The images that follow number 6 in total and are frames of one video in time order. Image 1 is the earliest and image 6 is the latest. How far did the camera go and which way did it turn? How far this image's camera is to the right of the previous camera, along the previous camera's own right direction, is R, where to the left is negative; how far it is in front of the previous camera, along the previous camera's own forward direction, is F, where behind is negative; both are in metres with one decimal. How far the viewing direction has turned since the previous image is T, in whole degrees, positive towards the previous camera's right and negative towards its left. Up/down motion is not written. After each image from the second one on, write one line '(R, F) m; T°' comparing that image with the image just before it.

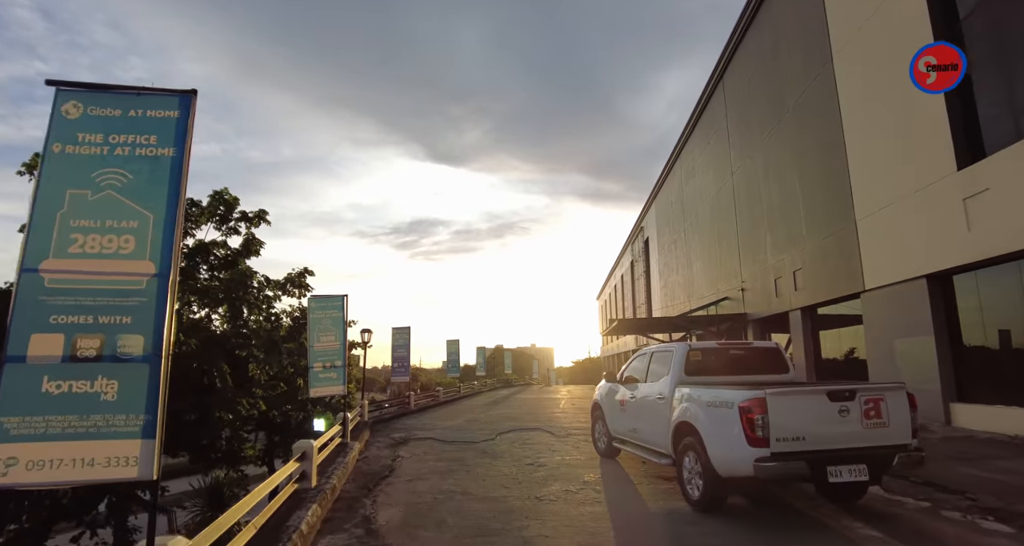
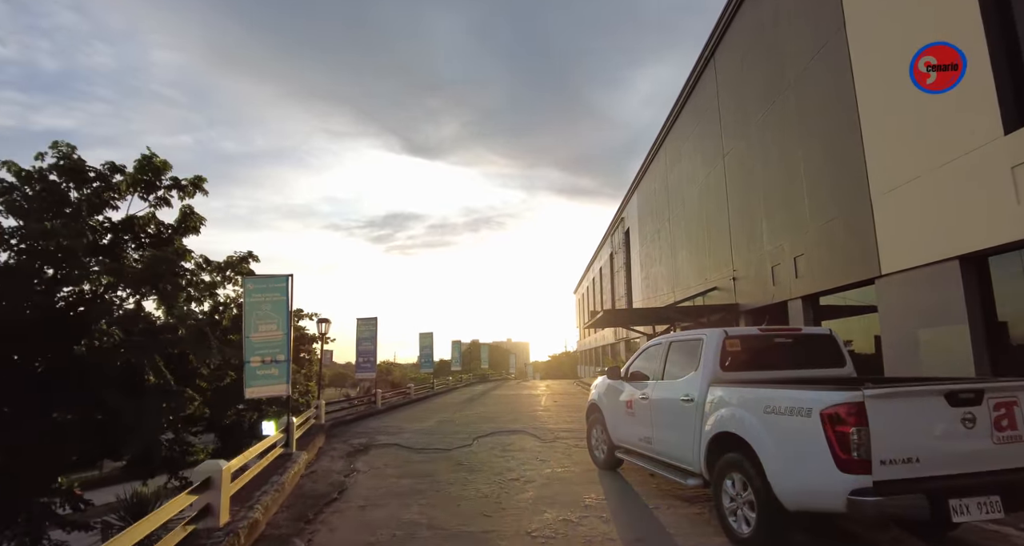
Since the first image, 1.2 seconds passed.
(-0.1, +1.5) m; +3°
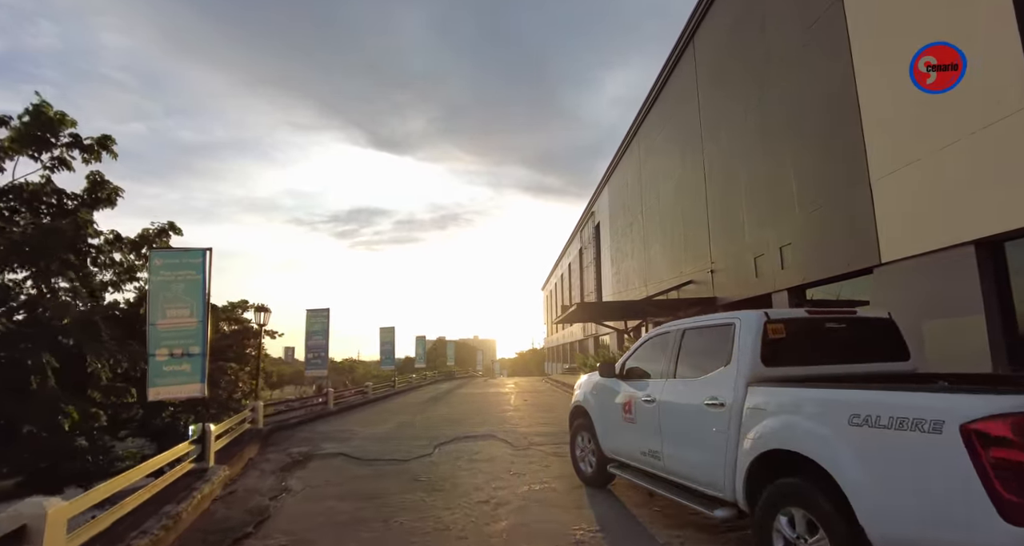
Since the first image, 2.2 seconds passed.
(0.0, +1.3) m; +4°
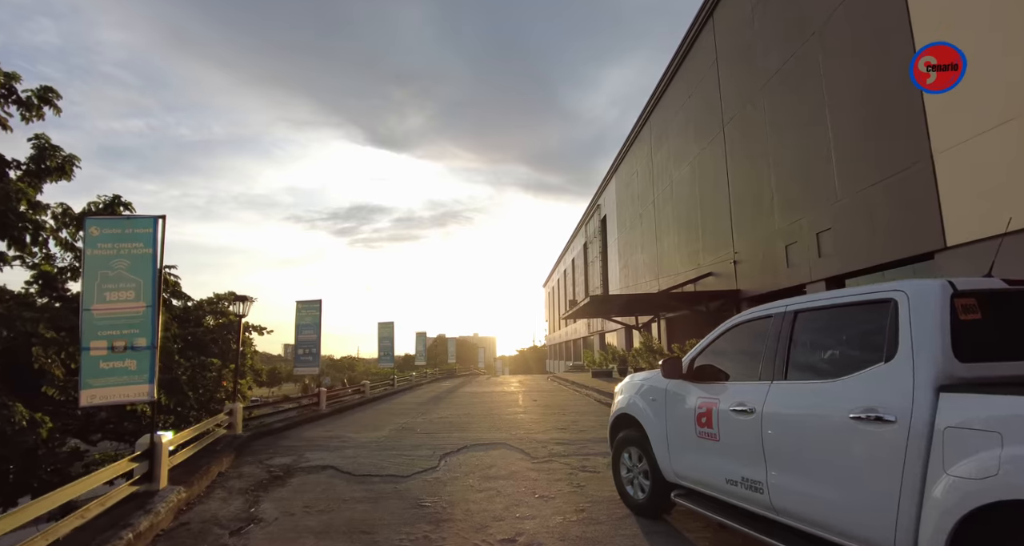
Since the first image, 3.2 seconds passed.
(-0.3, +1.3) m; 0°
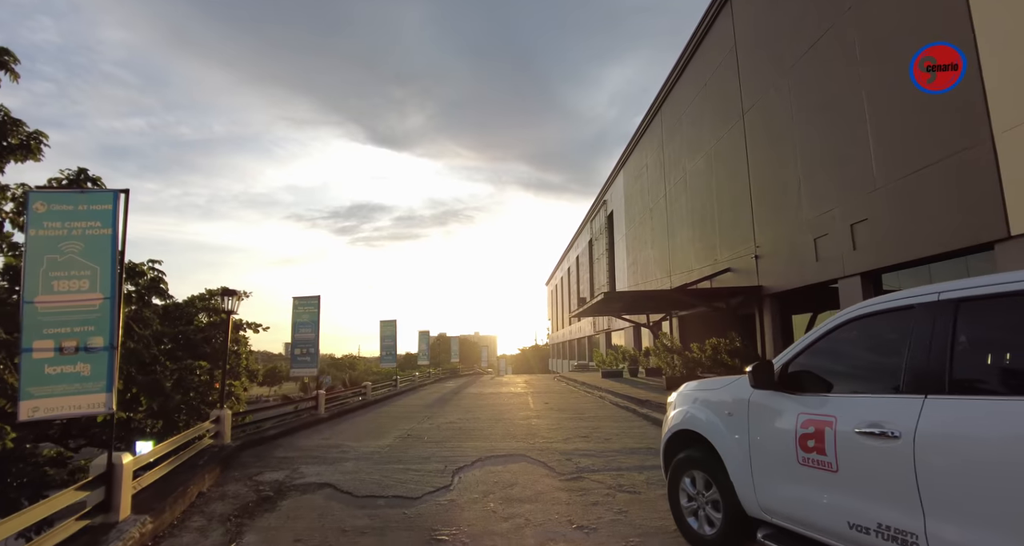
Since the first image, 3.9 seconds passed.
(-0.3, +0.9) m; 0°
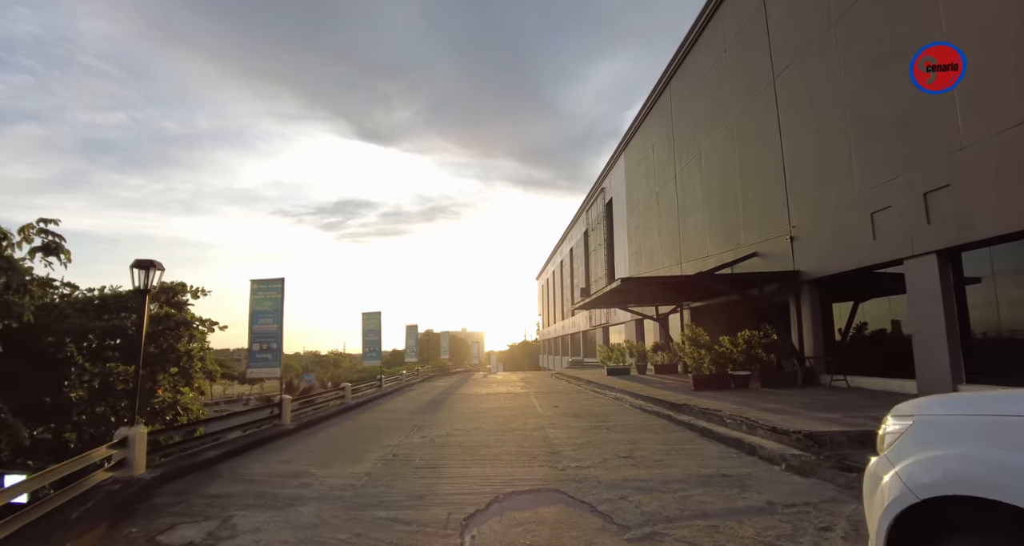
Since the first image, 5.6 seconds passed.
(-0.4, +2.1) m; +1°
